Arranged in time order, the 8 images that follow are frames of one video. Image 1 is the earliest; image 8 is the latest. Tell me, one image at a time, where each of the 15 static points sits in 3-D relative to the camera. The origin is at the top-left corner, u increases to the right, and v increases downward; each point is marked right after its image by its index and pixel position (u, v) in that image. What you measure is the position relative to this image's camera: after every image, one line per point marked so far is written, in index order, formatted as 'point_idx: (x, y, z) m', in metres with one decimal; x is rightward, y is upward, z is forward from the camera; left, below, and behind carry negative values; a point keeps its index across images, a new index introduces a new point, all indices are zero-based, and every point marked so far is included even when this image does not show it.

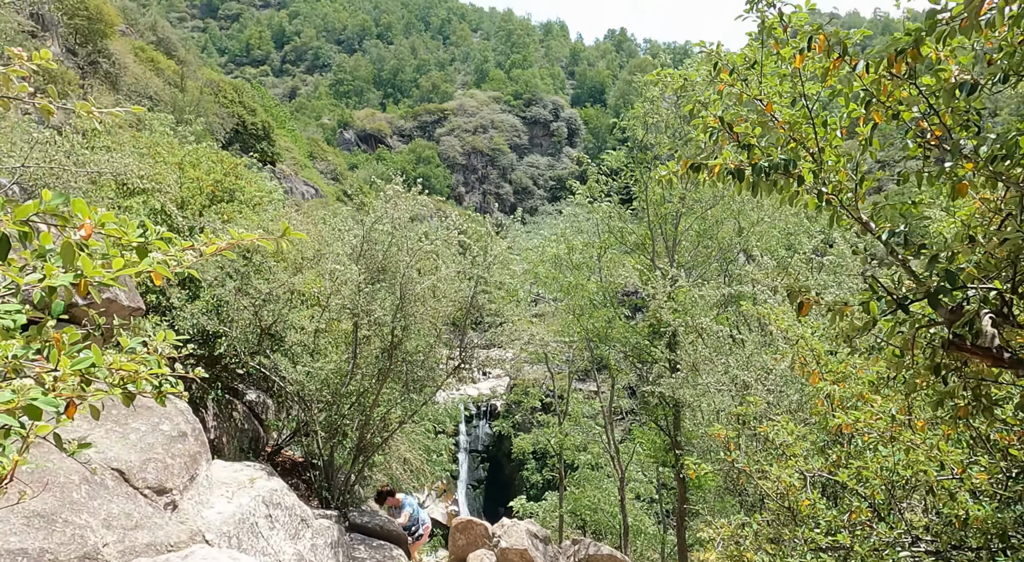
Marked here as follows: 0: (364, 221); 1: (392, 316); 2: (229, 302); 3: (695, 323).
0: (-2.2, +0.9, +11.3) m
1: (-1.8, -0.4, +11.2) m
2: (-4.1, -0.3, +10.9) m
3: (+2.8, -0.6, +11.7) m
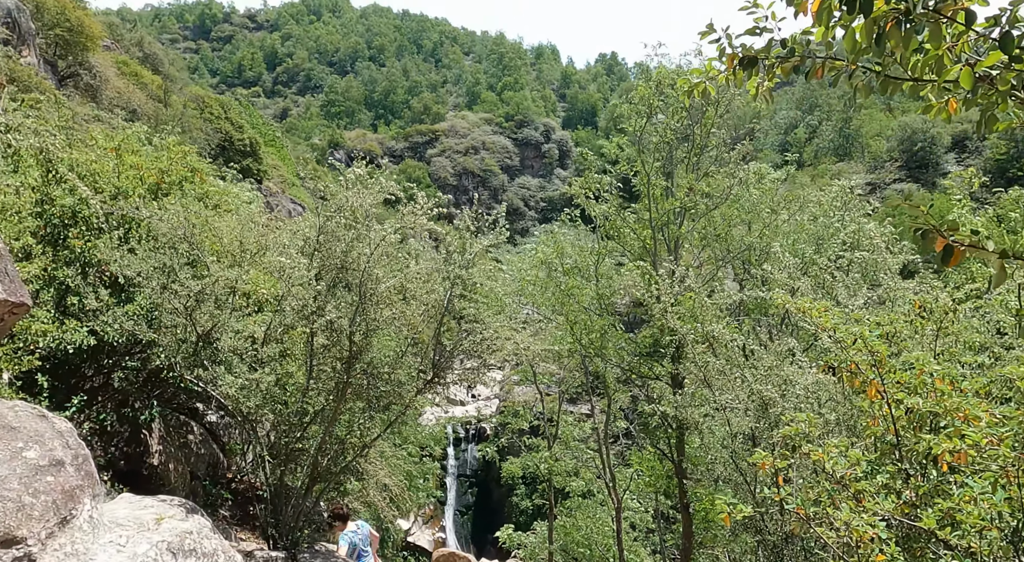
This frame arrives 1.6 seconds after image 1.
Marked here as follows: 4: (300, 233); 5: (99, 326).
0: (-2.5, +0.9, +9.8) m
1: (-2.1, -0.5, +9.7) m
2: (-4.3, -0.3, +9.3) m
3: (+2.6, -0.7, +10.2) m
4: (-2.9, +0.7, +9.9) m
5: (-5.1, -0.5, +9.3) m
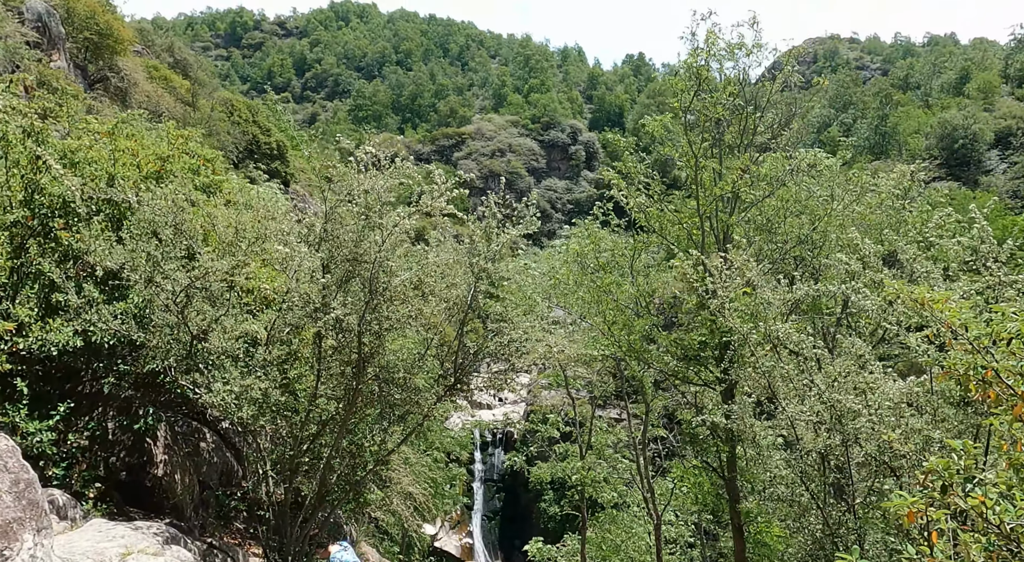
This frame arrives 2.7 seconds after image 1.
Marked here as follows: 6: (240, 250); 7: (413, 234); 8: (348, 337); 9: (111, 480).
0: (-2.1, +1.0, +8.7) m
1: (-1.7, -0.4, +8.6) m
2: (-4.0, -0.2, +8.3) m
3: (+3.0, -0.6, +8.9) m
4: (-2.5, +0.8, +8.9) m
5: (-4.7, -0.5, +8.4) m
6: (-3.2, +0.4, +8.9) m
7: (-1.2, +0.6, +9.2) m
8: (-1.9, -0.6, +8.8) m
9: (-5.5, -2.7, +10.4) m
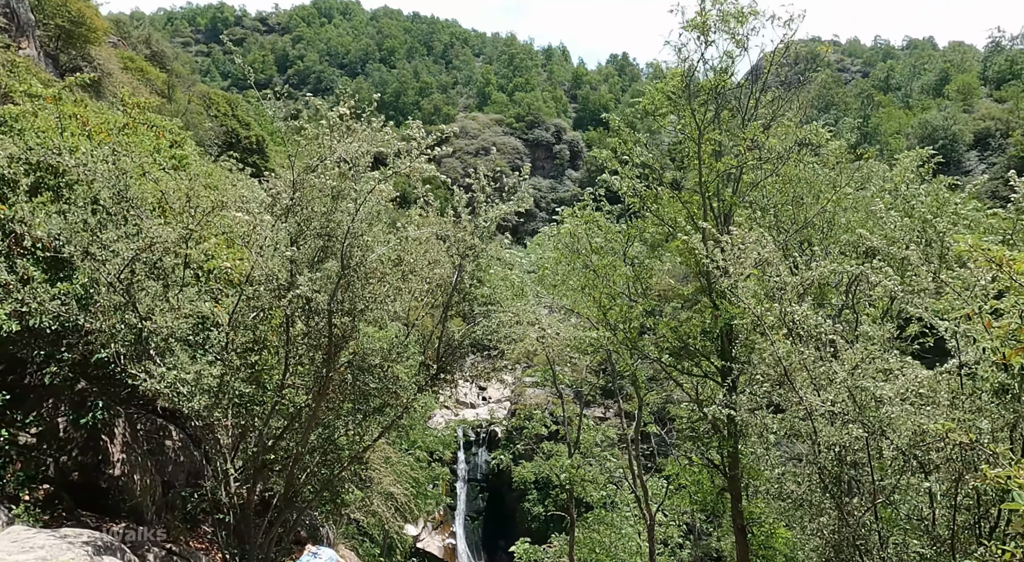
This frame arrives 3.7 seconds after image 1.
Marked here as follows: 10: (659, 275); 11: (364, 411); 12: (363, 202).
0: (-2.2, +1.2, +7.9) m
1: (-1.8, -0.2, +7.7) m
2: (-4.1, 0.0, +7.4) m
3: (+2.9, -0.4, +8.2) m
4: (-2.6, +1.0, +8.0) m
5: (-4.8, -0.2, +7.4) m
6: (-3.3, +0.6, +8.0) m
7: (-1.3, +0.8, +8.4) m
8: (-2.0, -0.4, +7.9) m
9: (-5.6, -2.5, +9.5) m
10: (+2.3, +0.1, +11.8) m
11: (-1.6, -1.4, +8.4) m
12: (-1.5, +0.8, +7.7) m
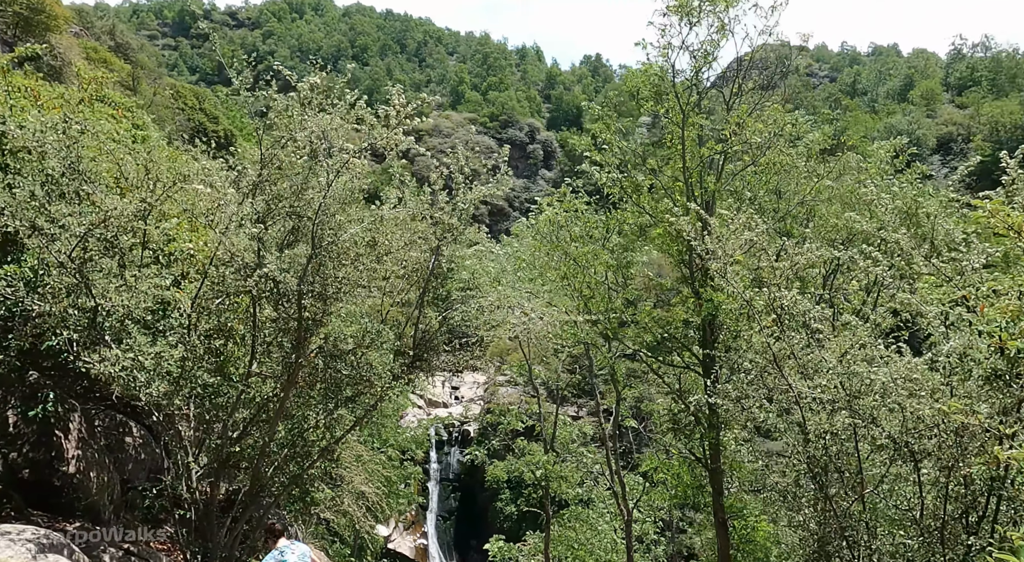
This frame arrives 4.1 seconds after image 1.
0: (-2.4, +1.4, +7.5) m
1: (-2.0, 0.0, +7.3) m
2: (-4.3, +0.2, +6.9) m
3: (+2.6, -0.2, +8.0) m
4: (-2.8, +1.2, +7.6) m
5: (-5.0, -0.1, +6.9) m
6: (-3.5, +0.8, +7.5) m
7: (-1.5, +1.0, +8.0) m
8: (-2.2, -0.2, +7.5) m
9: (-5.9, -2.3, +9.0) m
10: (+1.9, +0.2, +11.5) m
11: (-1.9, -1.3, +8.0) m
12: (-1.7, +1.0, +7.3) m
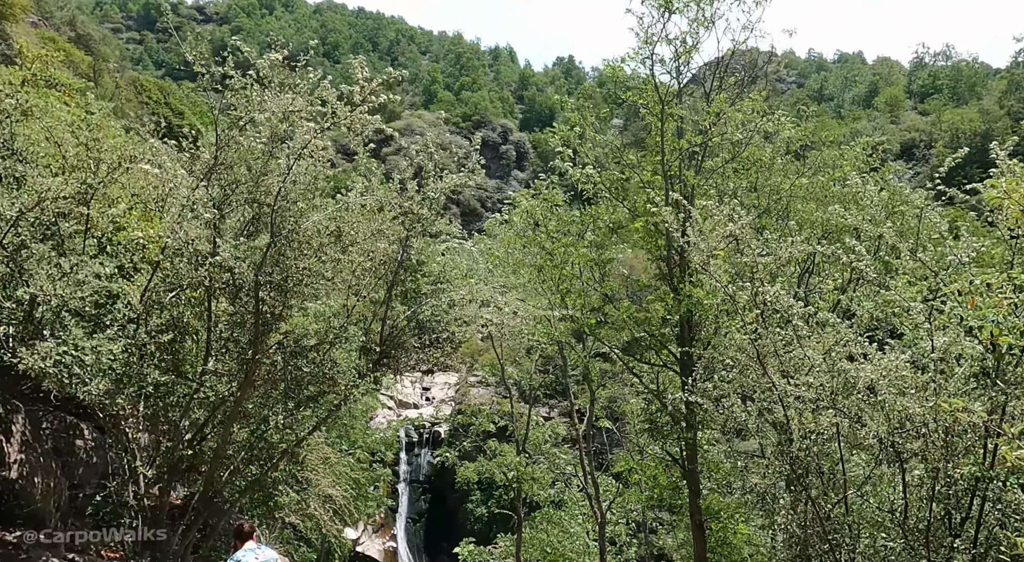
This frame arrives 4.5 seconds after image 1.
0: (-2.7, +1.5, +7.0) m
1: (-2.3, +0.1, +6.9) m
2: (-4.5, +0.3, +6.4) m
3: (+2.4, -0.2, +7.7) m
4: (-3.1, +1.2, +7.2) m
5: (-5.2, 0.0, +6.4) m
6: (-3.8, +0.9, +7.1) m
7: (-1.8, +1.0, +7.6) m
8: (-2.5, -0.1, +7.1) m
9: (-6.2, -2.2, +8.4) m
10: (+1.5, +0.3, +11.2) m
11: (-2.1, -1.2, +7.6) m
12: (-1.9, +1.0, +6.9) m
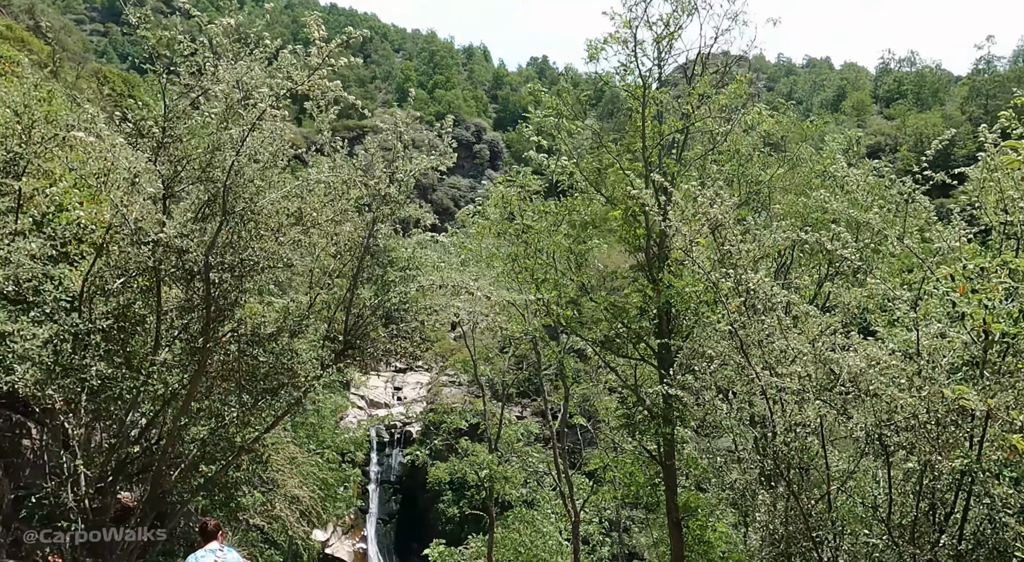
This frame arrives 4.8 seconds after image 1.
0: (-2.9, +1.6, +6.6) m
1: (-2.5, +0.2, +6.5) m
2: (-4.7, +0.4, +5.9) m
3: (+2.1, -0.1, +7.4) m
4: (-3.3, +1.4, +6.7) m
5: (-5.4, +0.2, +5.9) m
6: (-4.0, +1.0, +6.6) m
7: (-2.1, +1.2, +7.2) m
8: (-2.7, 0.0, +6.6) m
9: (-6.5, -2.1, +7.8) m
10: (+1.1, +0.4, +10.9) m
11: (-2.4, -1.1, +7.2) m
12: (-2.2, +1.2, +6.5) m
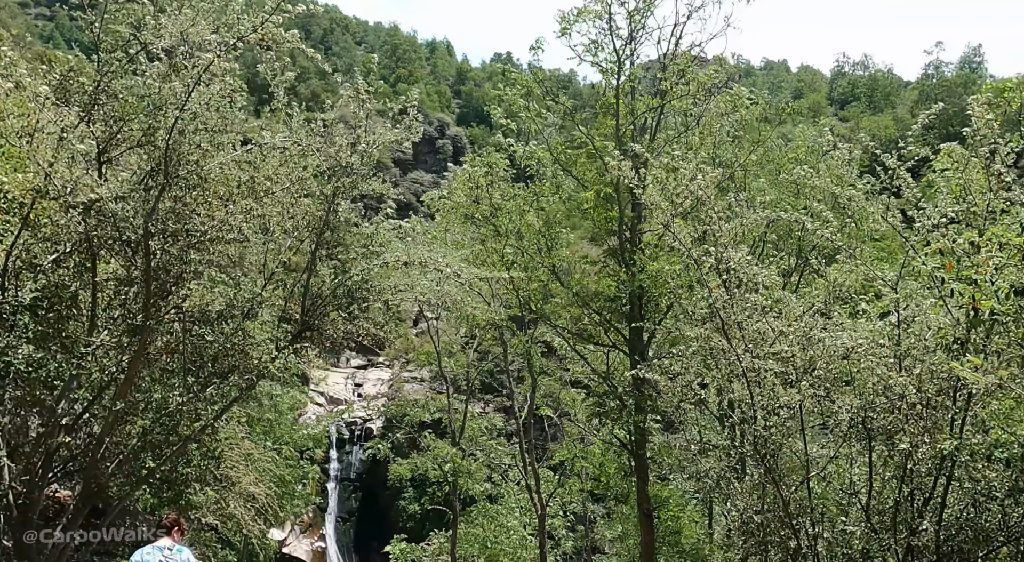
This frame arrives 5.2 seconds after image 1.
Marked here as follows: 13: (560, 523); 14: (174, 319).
0: (-3.1, +1.8, +6.1) m
1: (-2.7, +0.4, +6.0) m
2: (-4.9, +0.6, +5.3) m
3: (+1.8, +0.1, +7.1) m
4: (-3.5, +1.6, +6.1) m
5: (-5.7, +0.4, +5.2) m
6: (-4.2, +1.2, +6.0) m
7: (-2.3, +1.4, +6.7) m
8: (-3.0, +0.2, +6.1) m
9: (-6.8, -1.9, +7.1) m
10: (+0.7, +0.6, +10.6) m
11: (-2.7, -0.9, +6.7) m
12: (-2.4, +1.3, +6.0) m
13: (+0.9, -4.7, +14.7) m
14: (-2.8, -0.4, +6.5) m
